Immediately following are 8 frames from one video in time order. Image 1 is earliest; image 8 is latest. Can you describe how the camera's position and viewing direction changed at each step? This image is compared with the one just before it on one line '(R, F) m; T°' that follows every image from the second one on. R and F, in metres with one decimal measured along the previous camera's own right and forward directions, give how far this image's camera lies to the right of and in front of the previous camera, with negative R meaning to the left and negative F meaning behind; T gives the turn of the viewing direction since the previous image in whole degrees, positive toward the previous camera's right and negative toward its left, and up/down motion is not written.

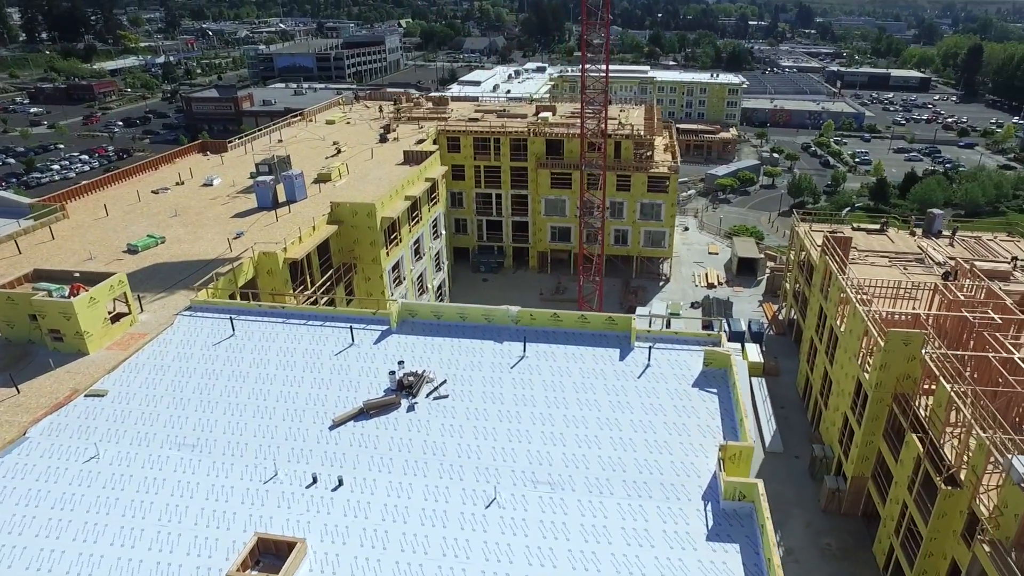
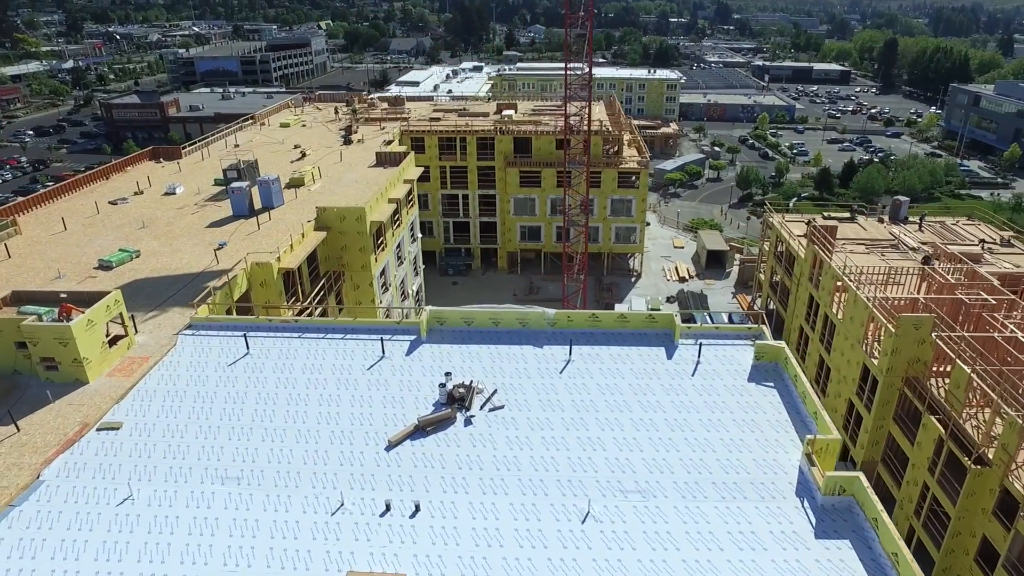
(-3.4, +1.2) m; +6°
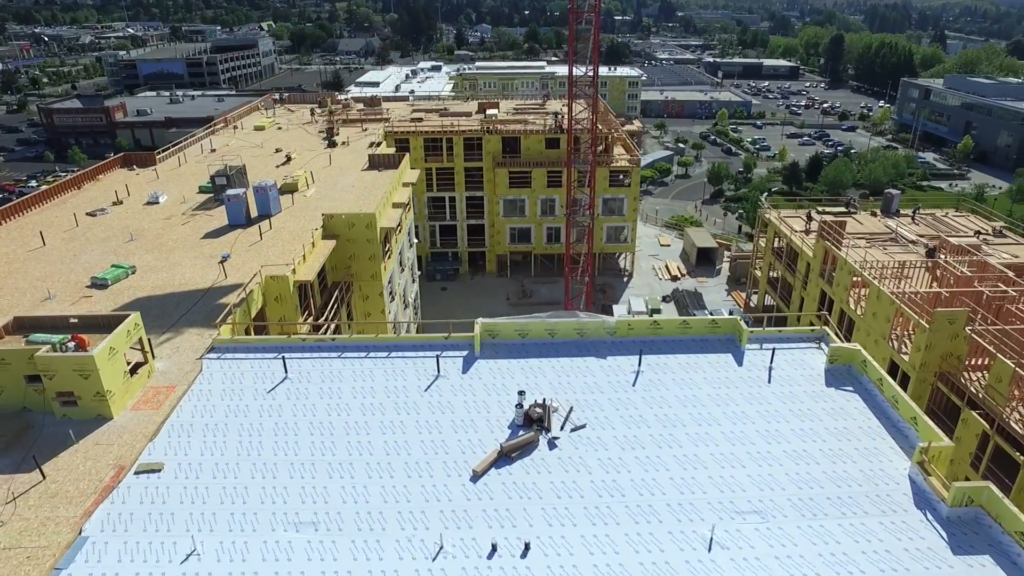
(-3.3, +1.5) m; +4°
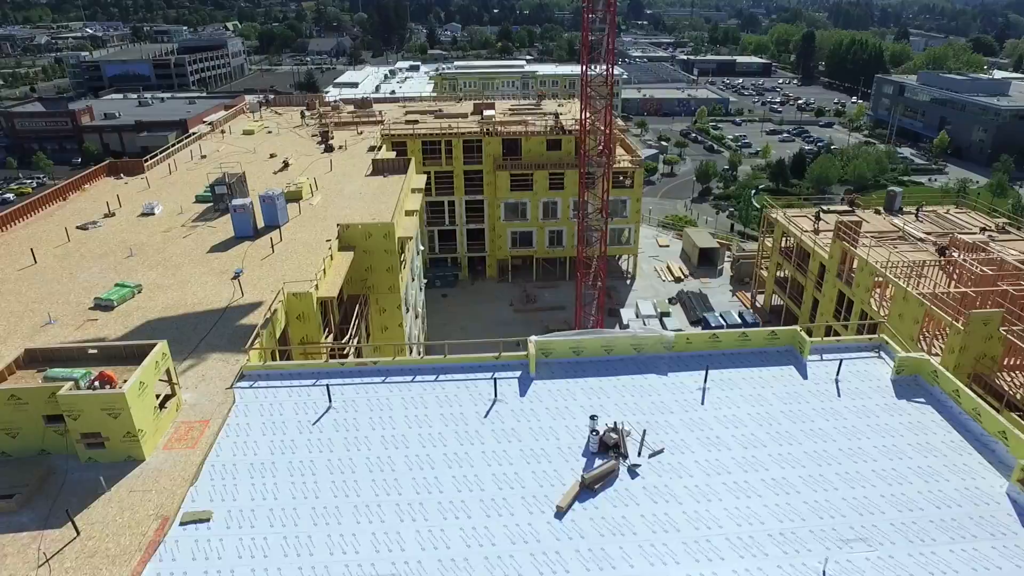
(-2.4, +1.3) m; +2°
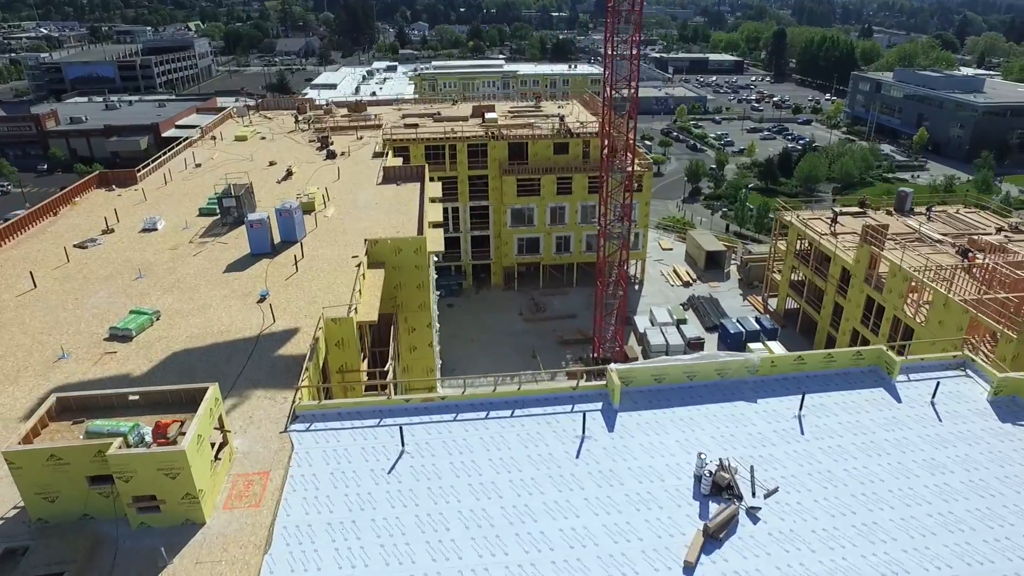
(-3.0, +1.7) m; +3°
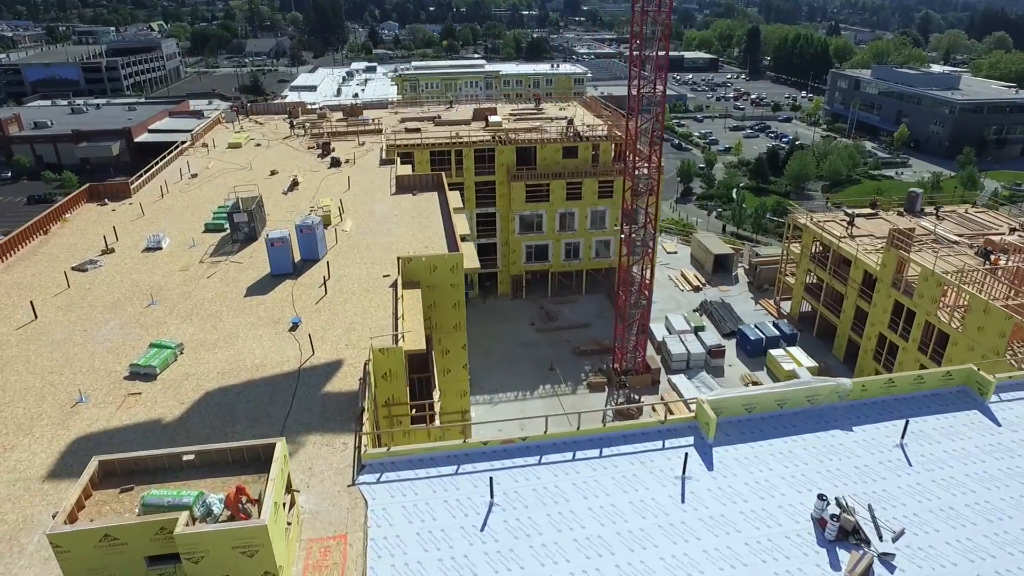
(-2.8, +1.8) m; +2°
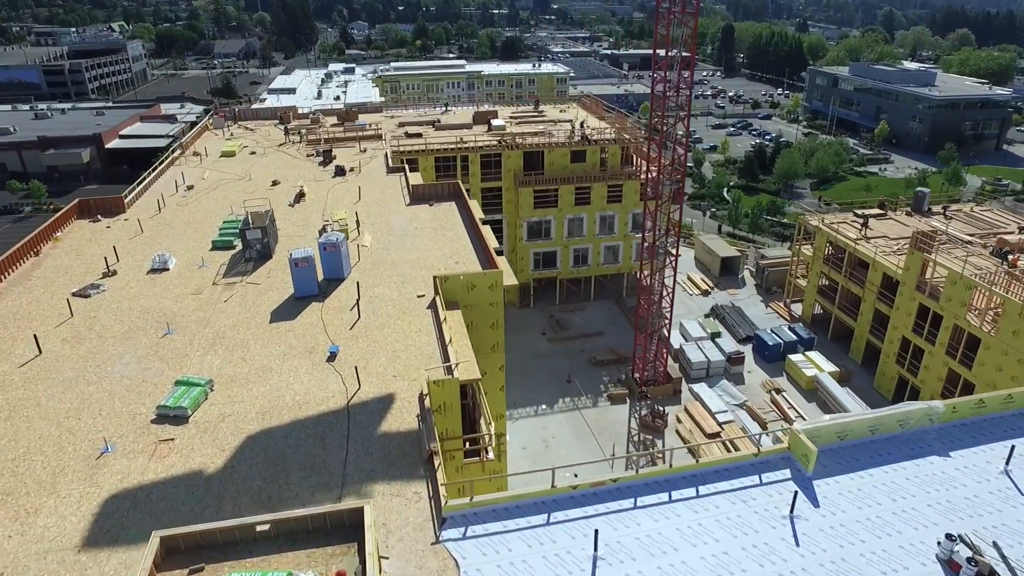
(-2.6, +1.7) m; +2°
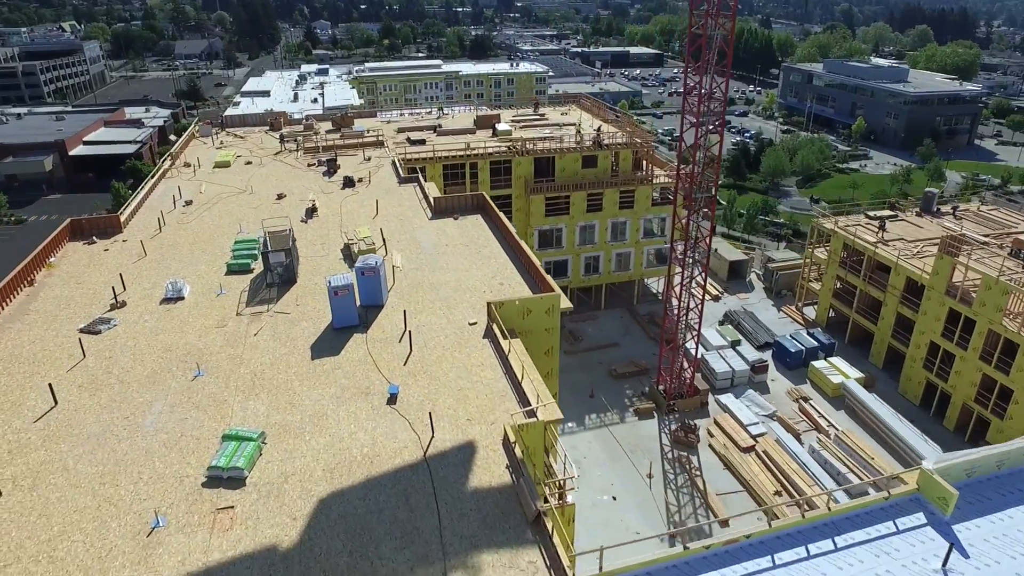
(-3.2, +1.9) m; +3°
